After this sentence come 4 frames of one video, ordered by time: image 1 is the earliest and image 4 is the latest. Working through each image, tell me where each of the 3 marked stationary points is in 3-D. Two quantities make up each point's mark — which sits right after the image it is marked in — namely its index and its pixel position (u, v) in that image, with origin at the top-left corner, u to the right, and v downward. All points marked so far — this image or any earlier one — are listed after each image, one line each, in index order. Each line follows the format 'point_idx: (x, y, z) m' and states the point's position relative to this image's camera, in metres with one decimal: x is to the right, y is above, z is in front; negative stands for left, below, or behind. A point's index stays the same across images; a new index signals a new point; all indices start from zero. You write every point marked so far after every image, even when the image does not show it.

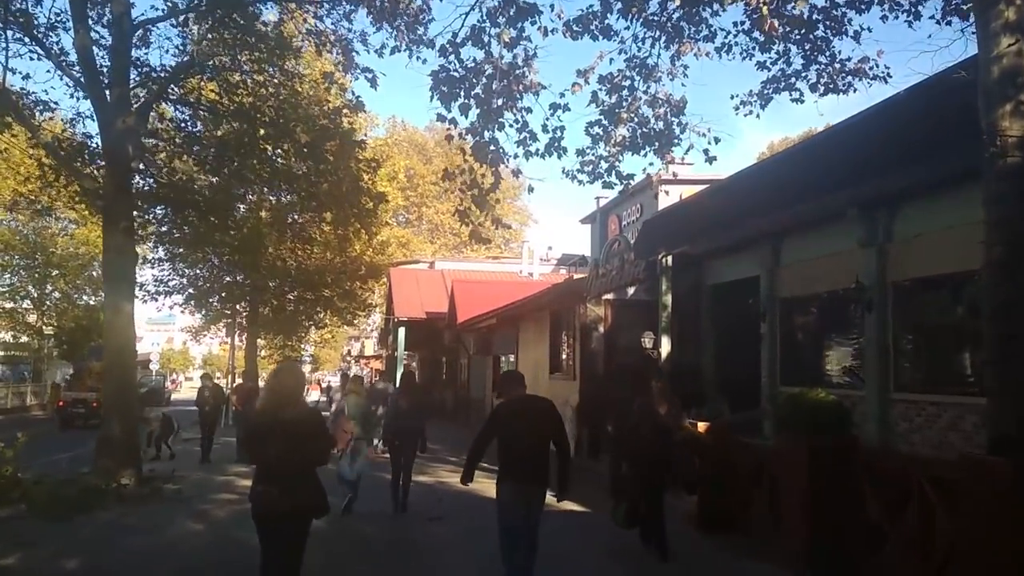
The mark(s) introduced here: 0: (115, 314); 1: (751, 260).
0: (-6.8, -0.4, +14.8) m
1: (+4.0, +0.5, +14.6) m
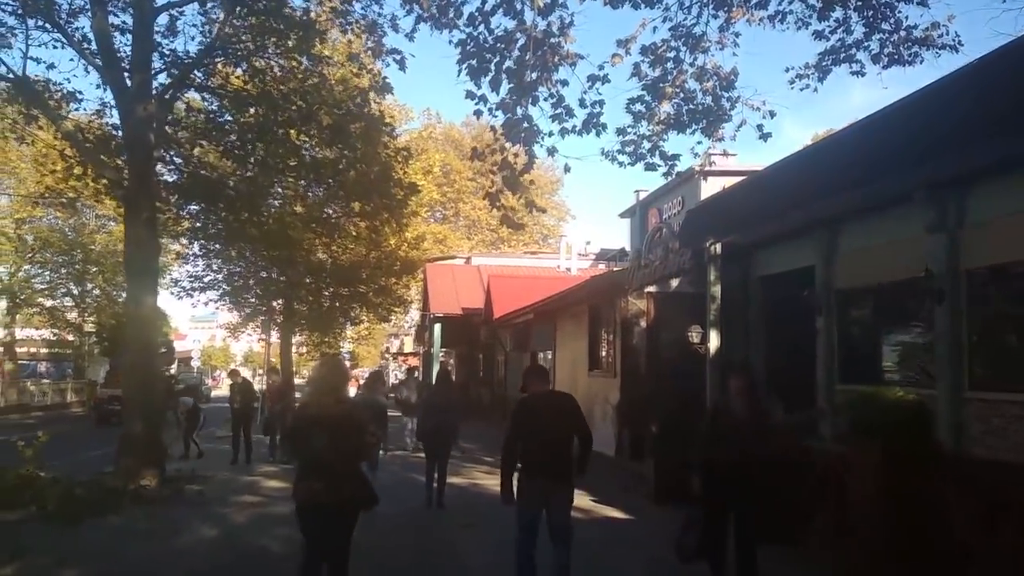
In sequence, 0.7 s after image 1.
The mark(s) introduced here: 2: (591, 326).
0: (-6.2, -0.3, +14.3) m
1: (+4.6, +0.6, +13.6) m
2: (+1.8, -0.9, +19.6) m
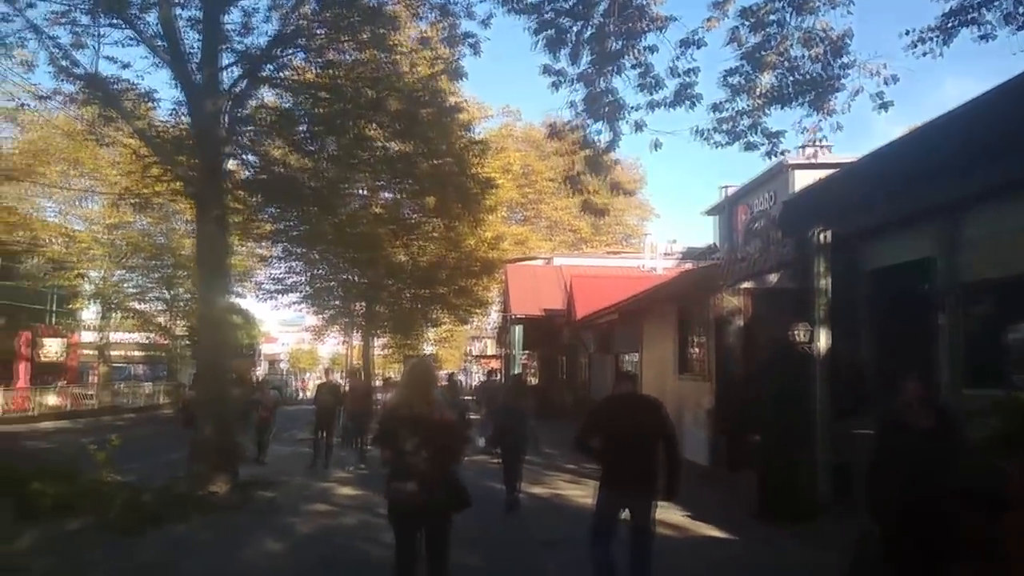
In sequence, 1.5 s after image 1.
0: (-4.9, -0.3, +13.9) m
1: (+5.8, +0.7, +12.2) m
2: (+3.6, -0.8, +18.4) m
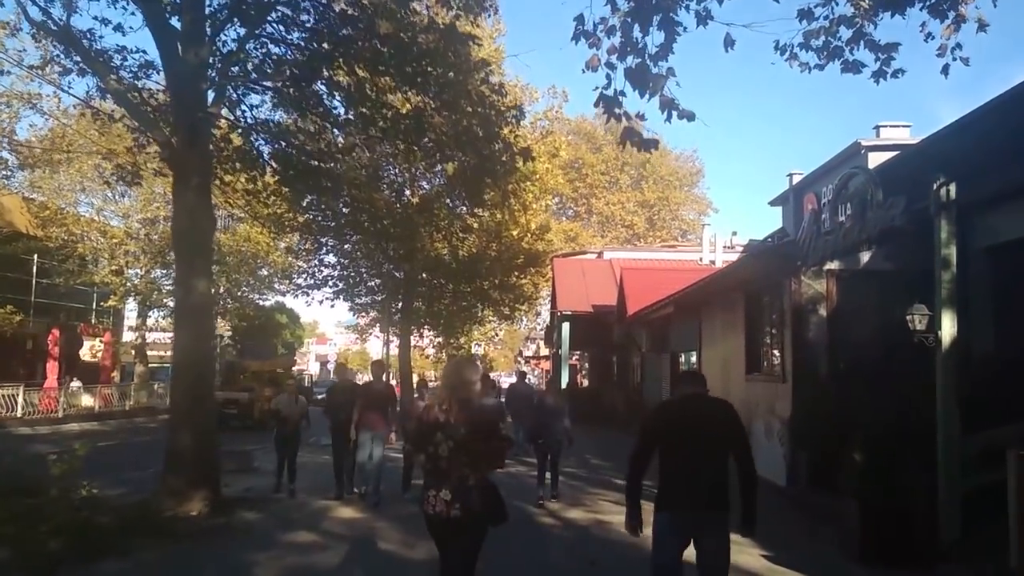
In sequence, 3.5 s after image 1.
0: (-4.4, -0.1, +11.8) m
1: (+6.1, +1.0, +9.4) m
2: (+4.3, -0.6, +15.8) m
